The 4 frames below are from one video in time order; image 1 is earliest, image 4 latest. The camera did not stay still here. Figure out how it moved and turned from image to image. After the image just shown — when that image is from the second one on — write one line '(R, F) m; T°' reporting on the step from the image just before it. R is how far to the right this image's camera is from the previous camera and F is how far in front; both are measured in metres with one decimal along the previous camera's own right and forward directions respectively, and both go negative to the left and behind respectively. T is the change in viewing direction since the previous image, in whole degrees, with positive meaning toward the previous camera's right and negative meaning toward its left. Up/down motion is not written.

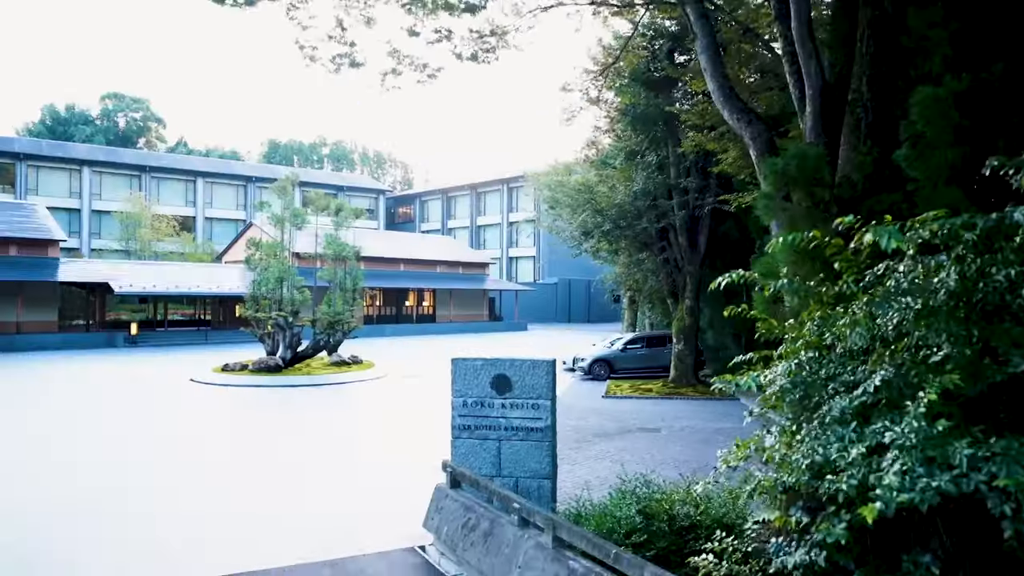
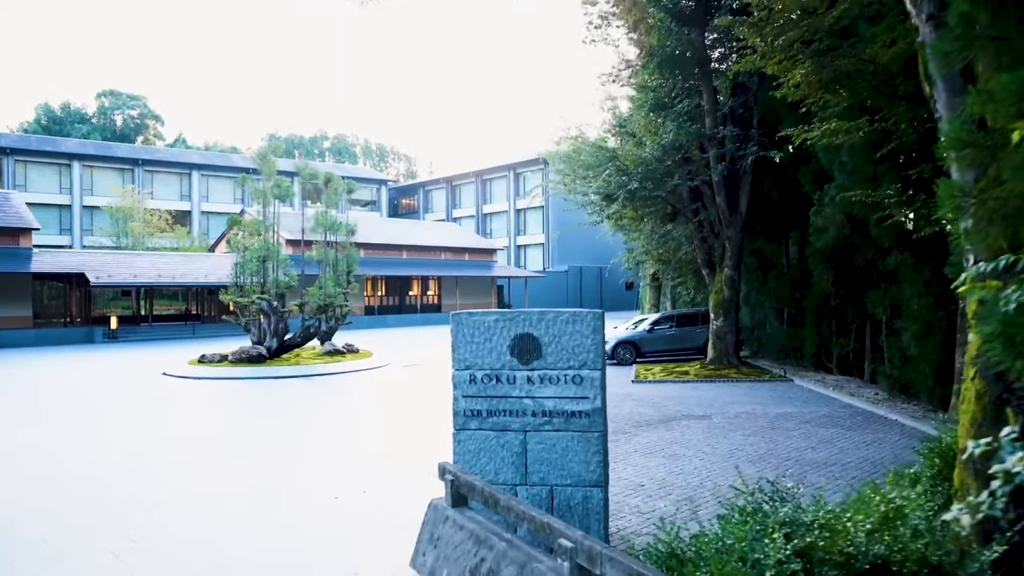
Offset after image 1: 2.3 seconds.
(-0.1, +2.3) m; -1°
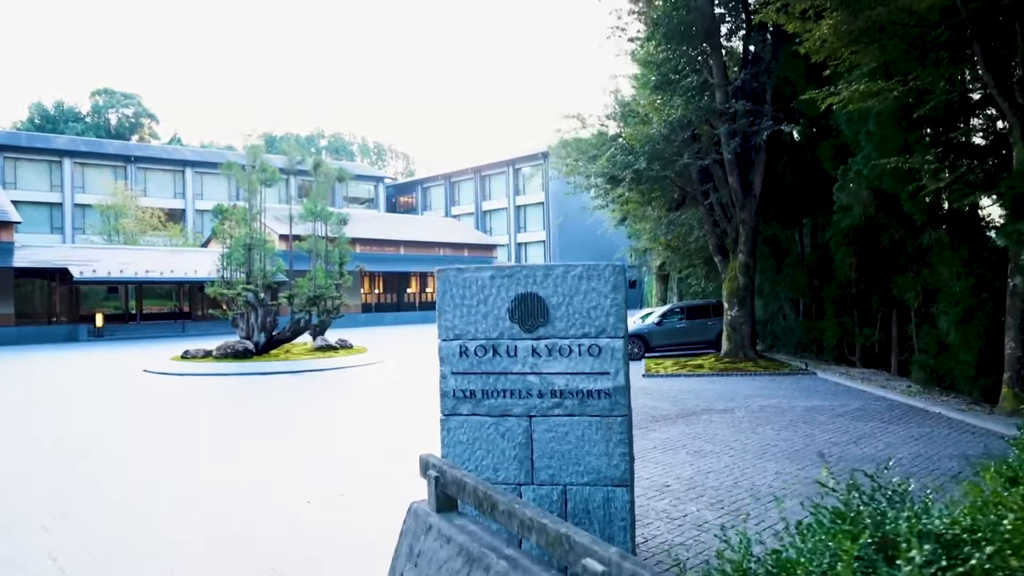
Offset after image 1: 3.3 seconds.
(0.0, +1.0) m; 0°
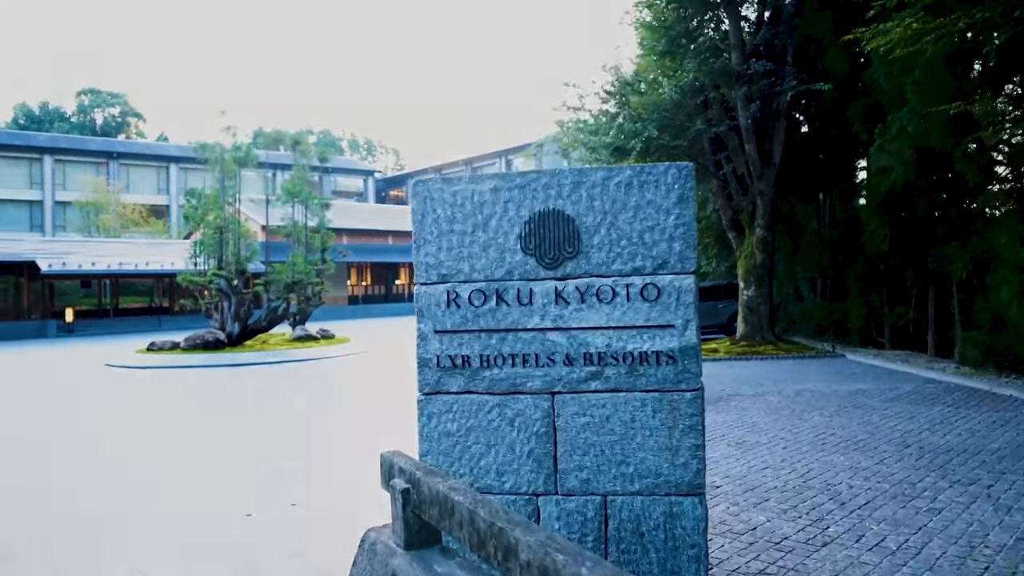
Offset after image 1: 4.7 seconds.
(-0.1, +1.3) m; 0°
